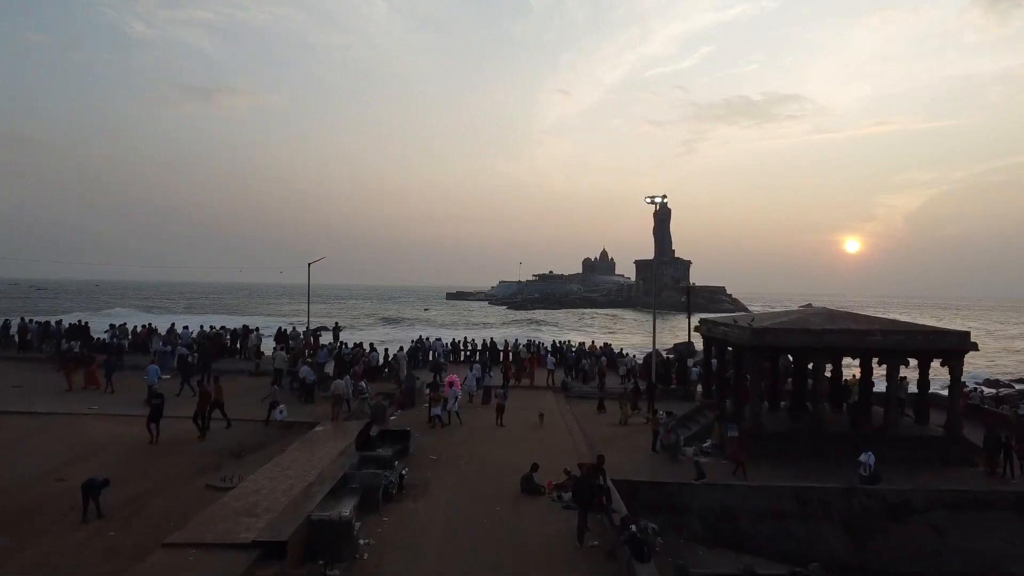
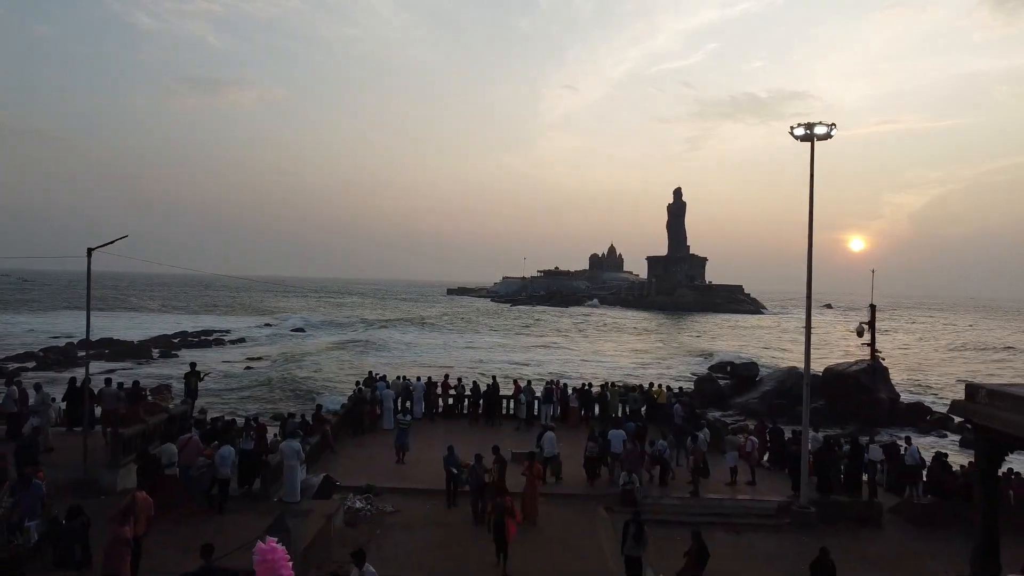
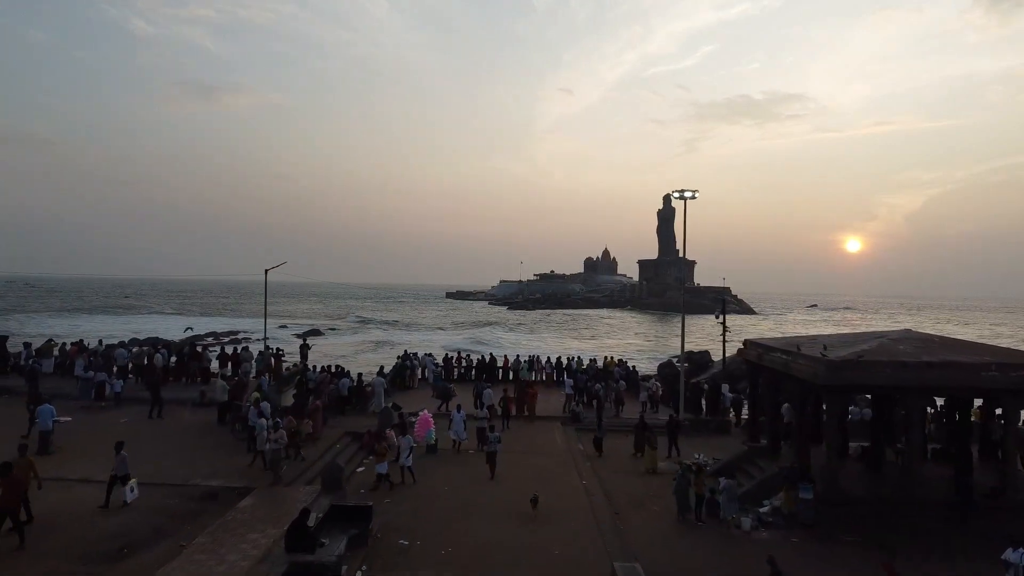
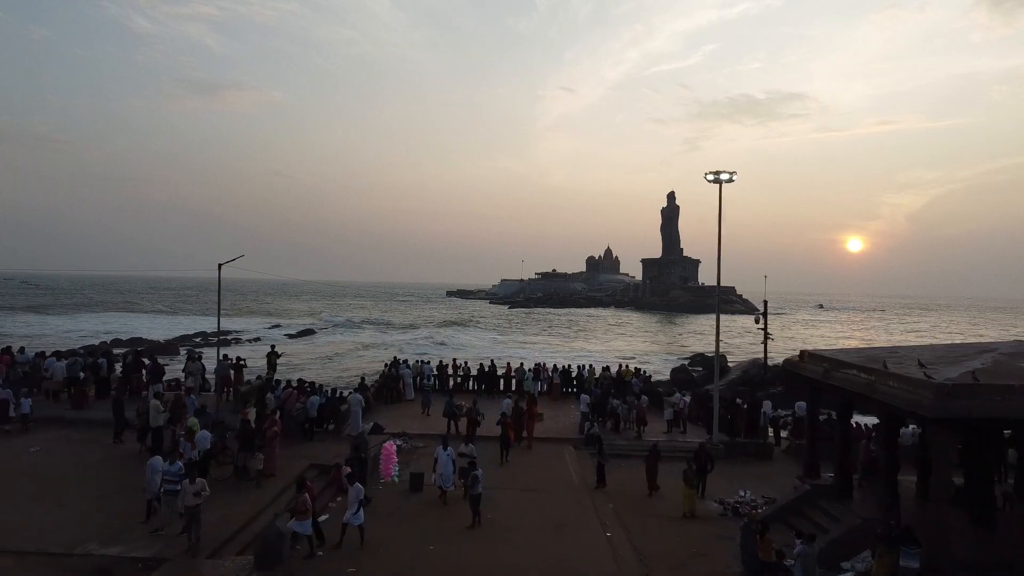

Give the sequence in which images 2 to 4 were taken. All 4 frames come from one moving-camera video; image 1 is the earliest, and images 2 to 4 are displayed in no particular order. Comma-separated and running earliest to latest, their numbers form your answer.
3, 4, 2
